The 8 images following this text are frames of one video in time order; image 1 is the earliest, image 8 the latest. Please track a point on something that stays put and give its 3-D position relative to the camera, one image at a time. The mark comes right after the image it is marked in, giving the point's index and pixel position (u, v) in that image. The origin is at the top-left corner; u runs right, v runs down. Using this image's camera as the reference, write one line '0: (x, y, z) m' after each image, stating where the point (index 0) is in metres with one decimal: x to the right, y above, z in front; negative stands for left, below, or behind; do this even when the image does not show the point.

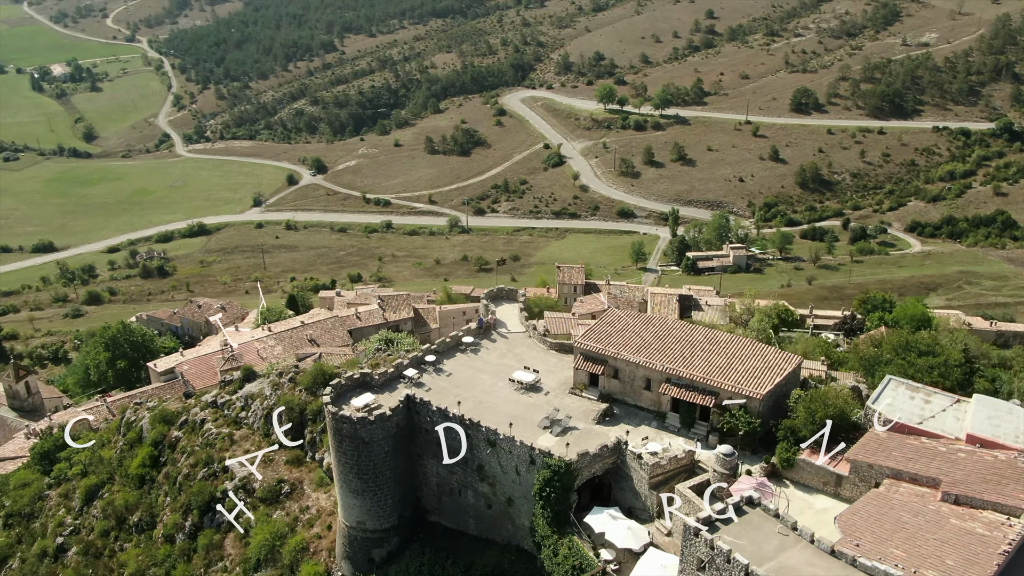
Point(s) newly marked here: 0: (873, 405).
0: (+7.2, -2.4, +18.8) m
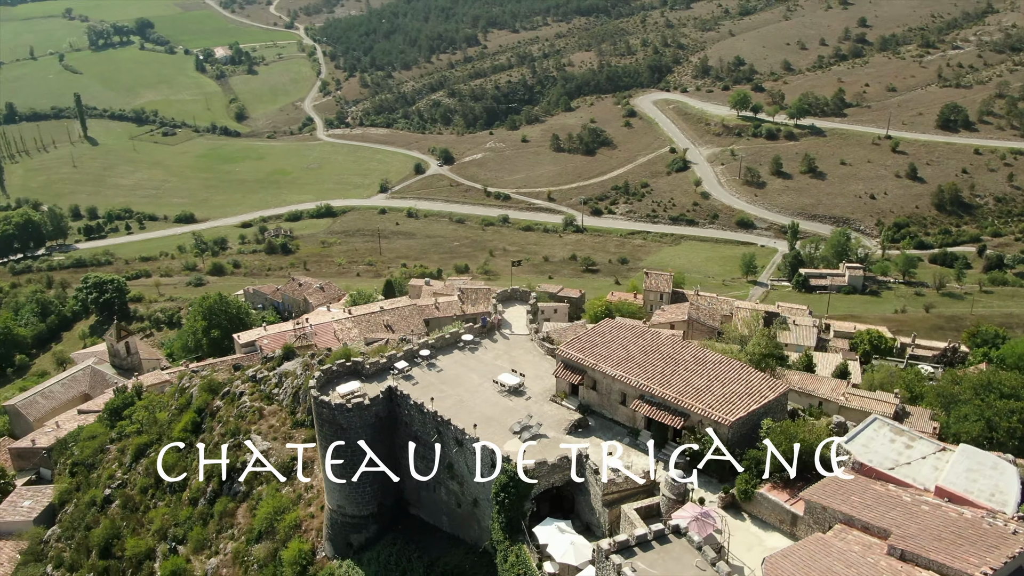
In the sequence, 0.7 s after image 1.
0: (+6.3, -3.0, +17.7) m
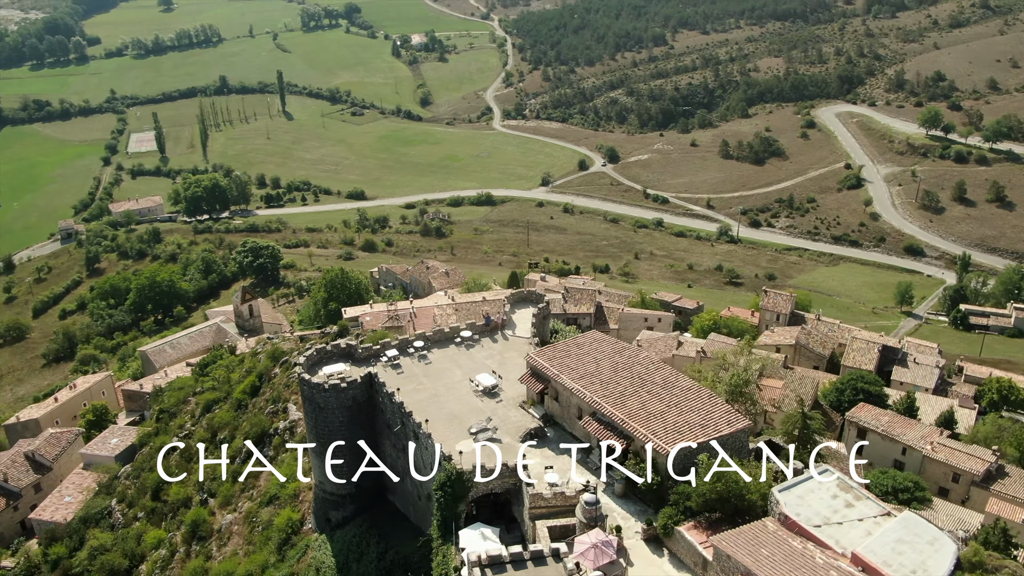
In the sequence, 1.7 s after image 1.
0: (+4.7, -3.6, +16.4) m
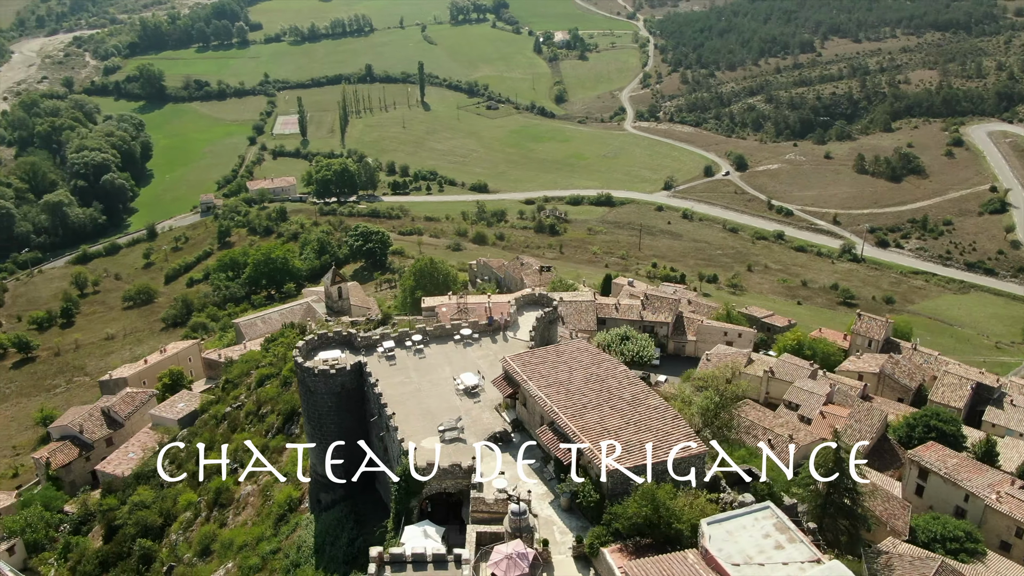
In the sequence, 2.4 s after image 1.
0: (+3.3, -4.0, +15.6) m
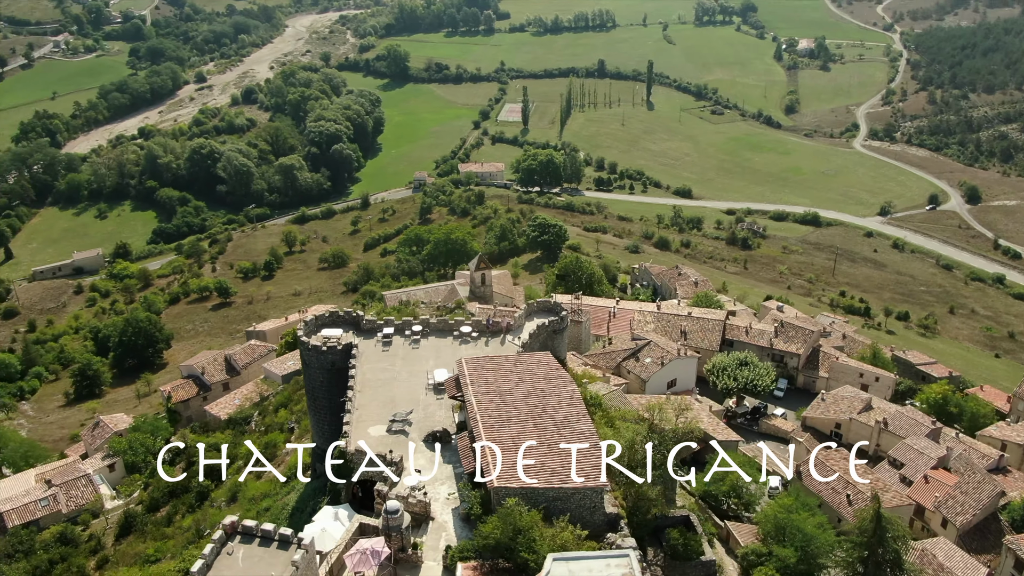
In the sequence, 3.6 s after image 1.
0: (+0.7, -4.4, +14.9) m
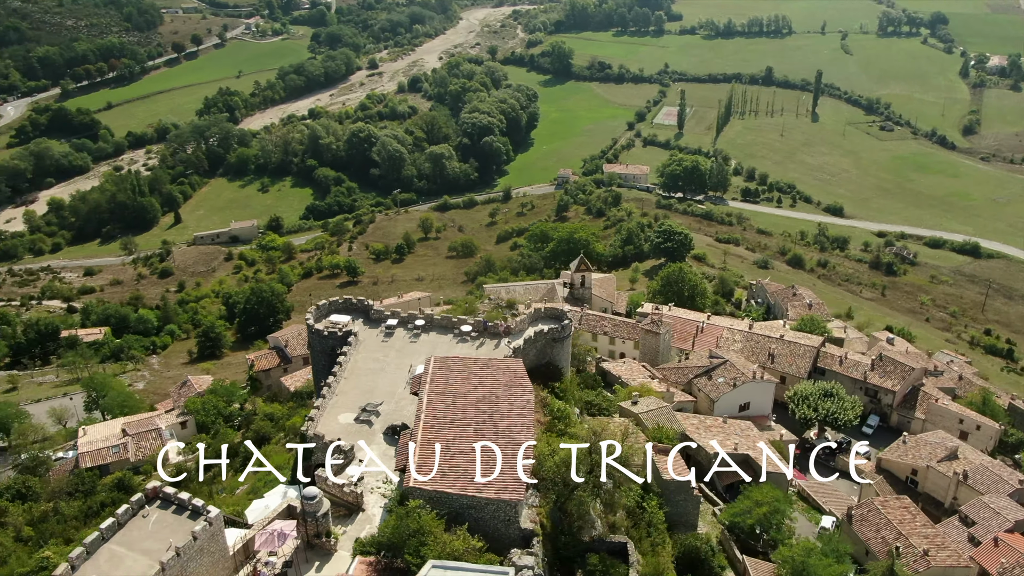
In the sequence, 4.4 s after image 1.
0: (-1.2, -4.5, +14.8) m
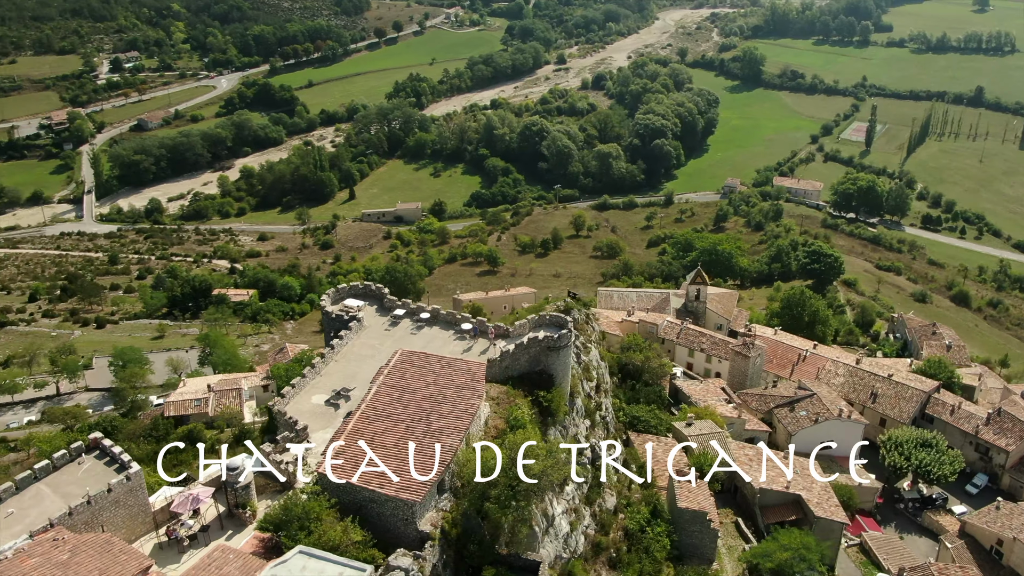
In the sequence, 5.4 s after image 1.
0: (-3.3, -4.3, +15.1) m
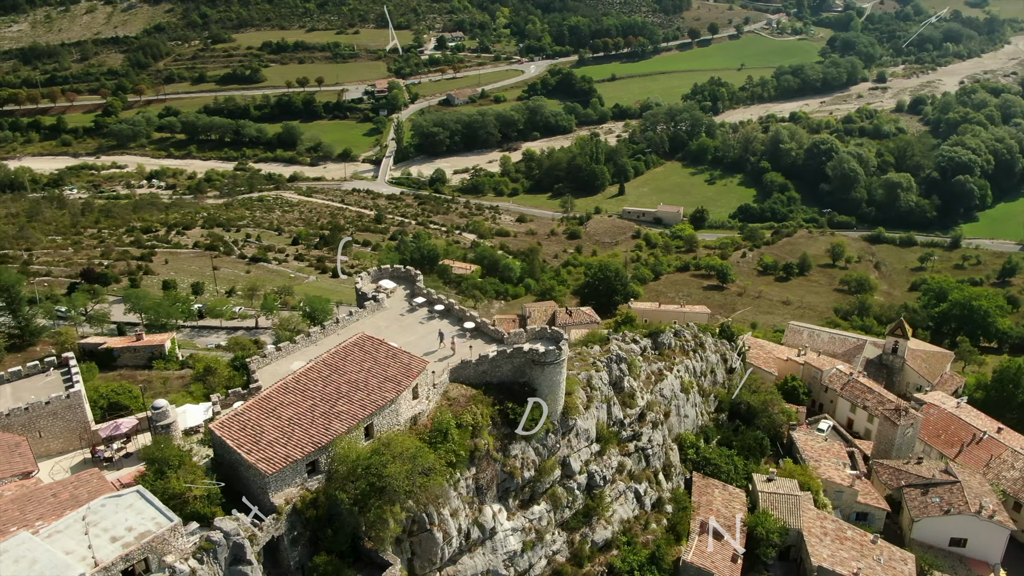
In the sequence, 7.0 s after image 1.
0: (-6.5, -3.6, +16.4) m
